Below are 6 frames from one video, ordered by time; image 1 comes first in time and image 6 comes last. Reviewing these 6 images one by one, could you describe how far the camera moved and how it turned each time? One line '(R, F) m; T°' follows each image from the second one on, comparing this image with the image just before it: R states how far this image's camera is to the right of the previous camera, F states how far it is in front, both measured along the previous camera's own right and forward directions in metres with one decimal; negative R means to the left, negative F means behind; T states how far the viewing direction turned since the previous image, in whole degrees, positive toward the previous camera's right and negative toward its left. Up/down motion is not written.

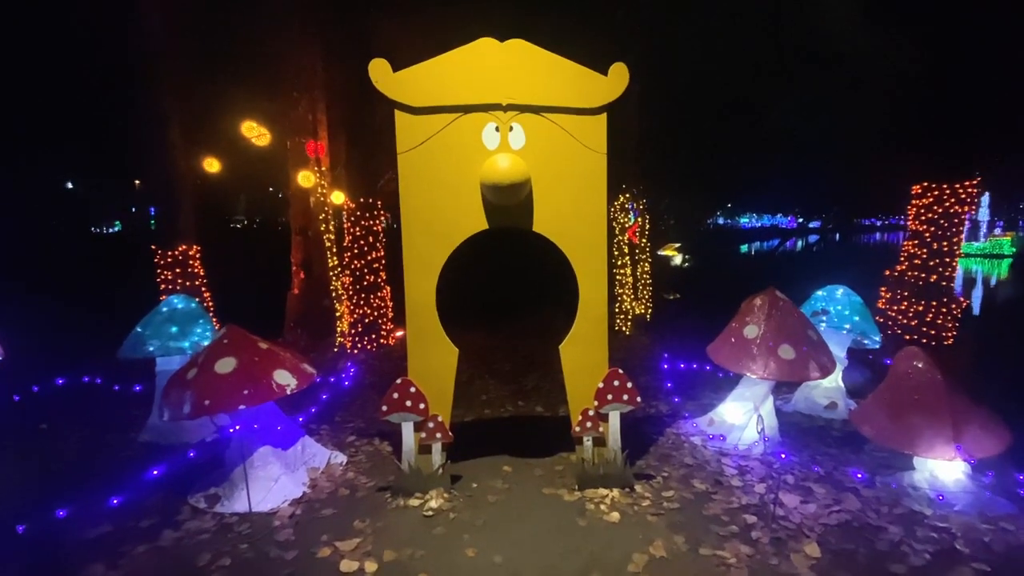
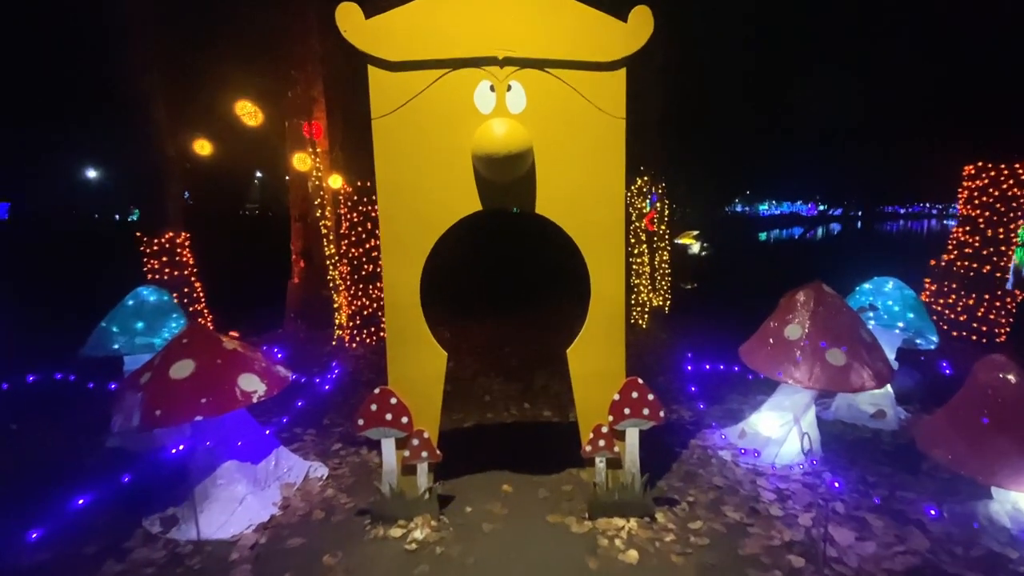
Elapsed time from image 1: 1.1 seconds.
(+0.1, +0.6) m; -2°
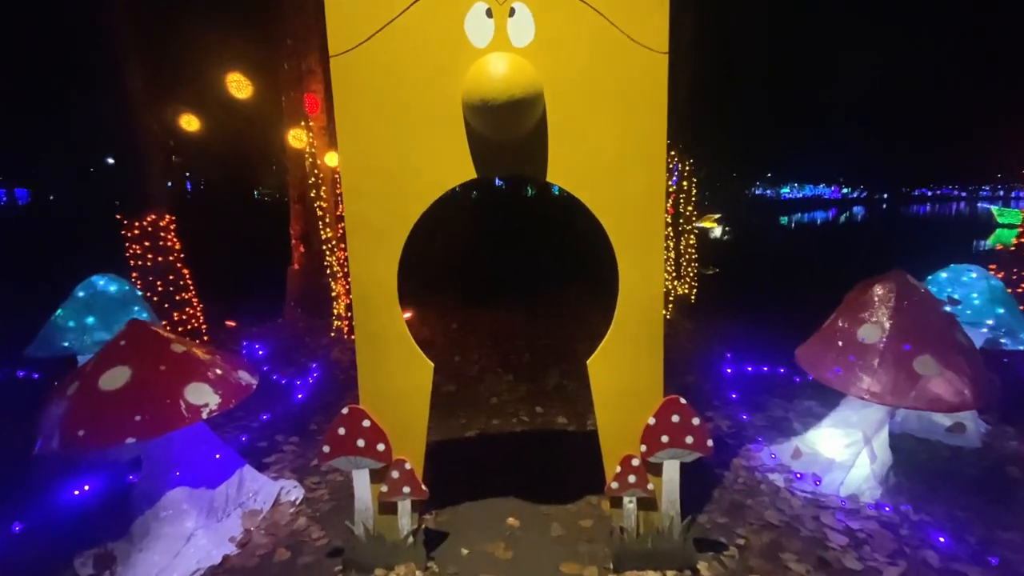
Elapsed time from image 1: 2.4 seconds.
(+0.1, +0.7) m; -2°
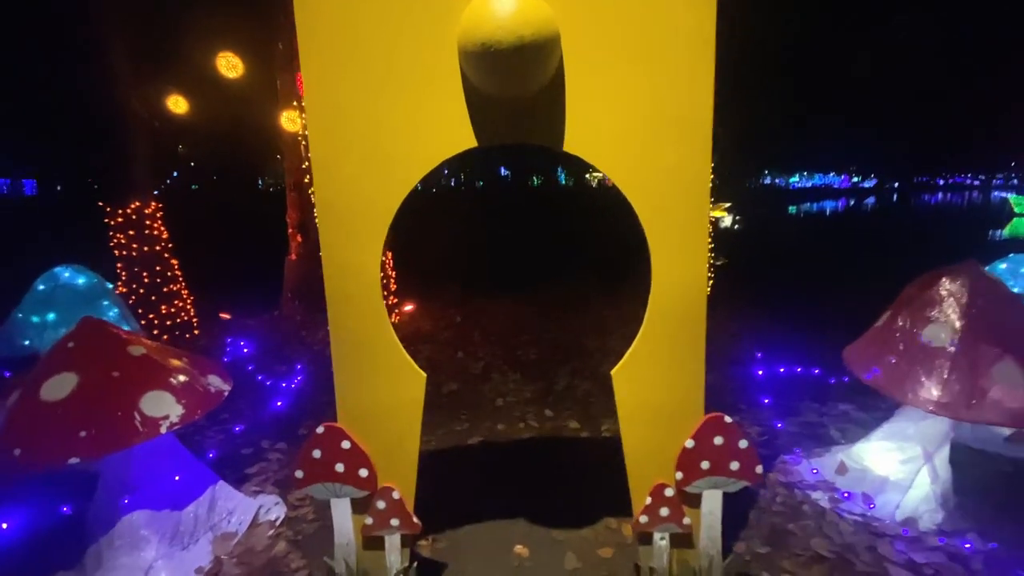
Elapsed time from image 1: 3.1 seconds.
(0.0, +0.4) m; -1°
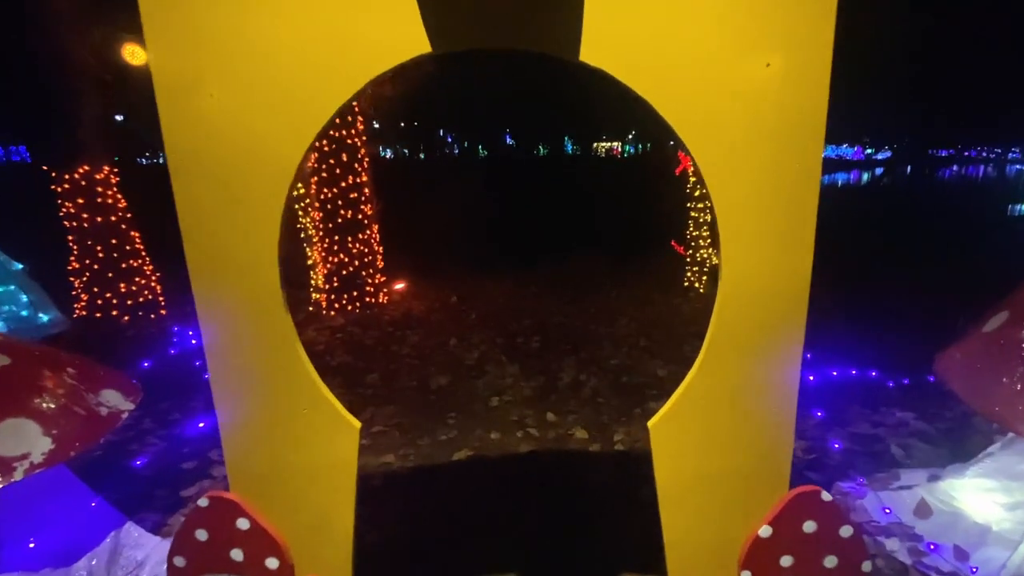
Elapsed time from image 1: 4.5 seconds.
(+0.1, +0.7) m; -1°
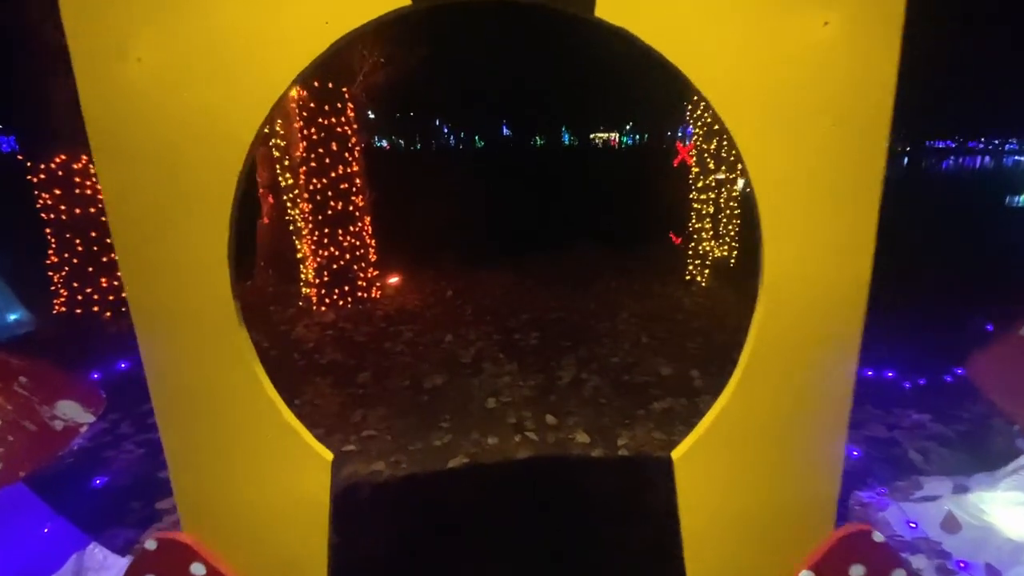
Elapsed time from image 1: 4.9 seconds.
(0.0, +0.2) m; 0°
